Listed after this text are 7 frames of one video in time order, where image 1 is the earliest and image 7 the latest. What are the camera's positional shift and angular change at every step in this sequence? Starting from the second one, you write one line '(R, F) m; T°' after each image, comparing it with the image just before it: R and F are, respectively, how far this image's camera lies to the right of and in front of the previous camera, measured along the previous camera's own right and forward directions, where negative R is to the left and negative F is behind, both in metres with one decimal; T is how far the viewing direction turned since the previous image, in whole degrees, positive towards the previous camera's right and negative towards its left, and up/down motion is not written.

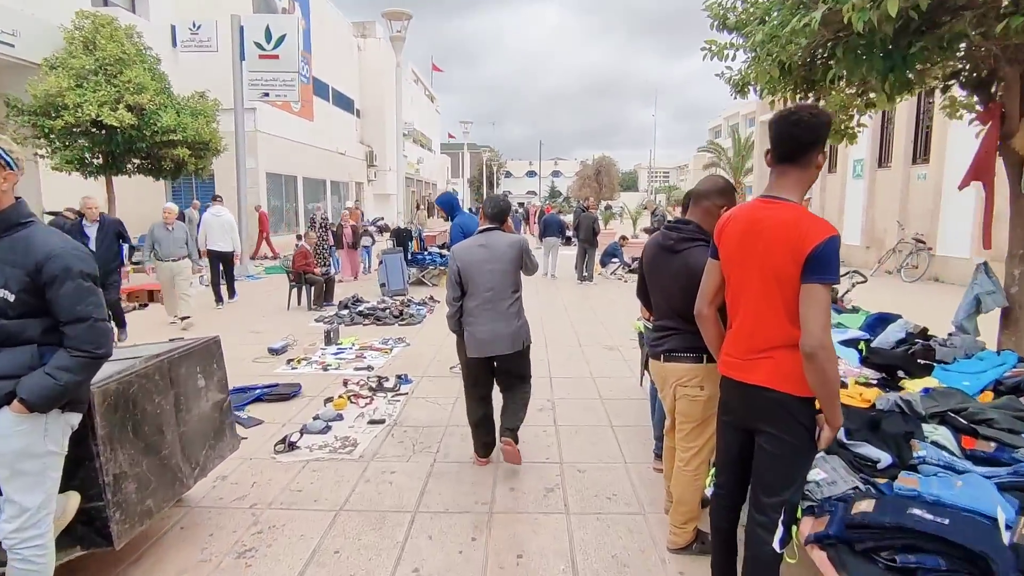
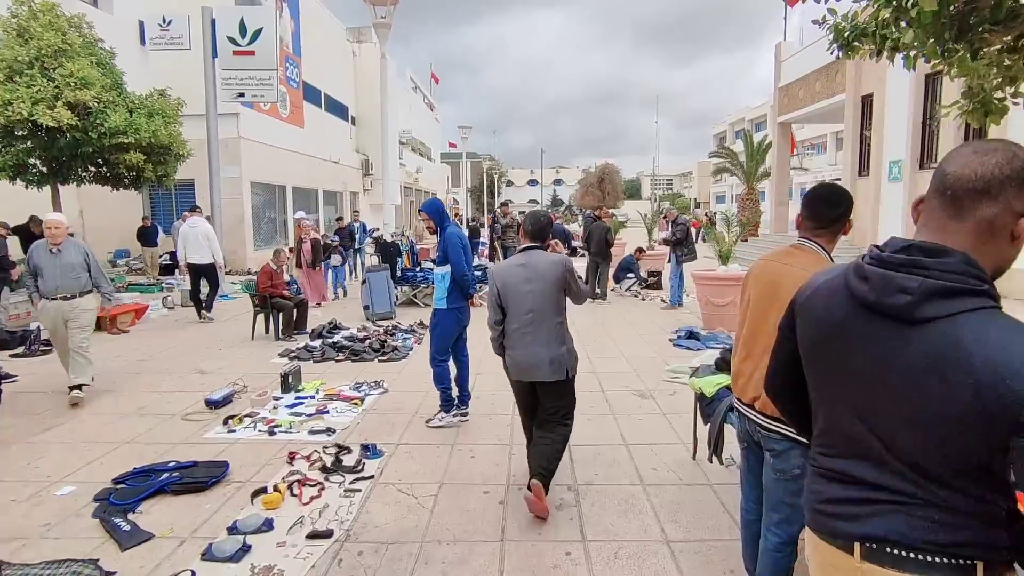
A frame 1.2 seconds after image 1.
(0.0, +1.5) m; 0°
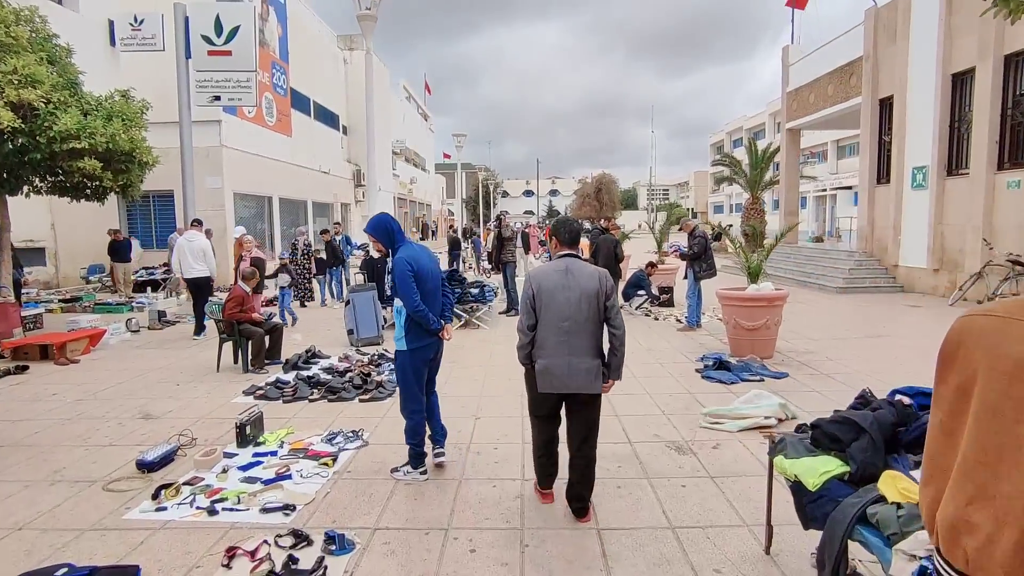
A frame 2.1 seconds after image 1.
(-0.1, +1.0) m; 0°
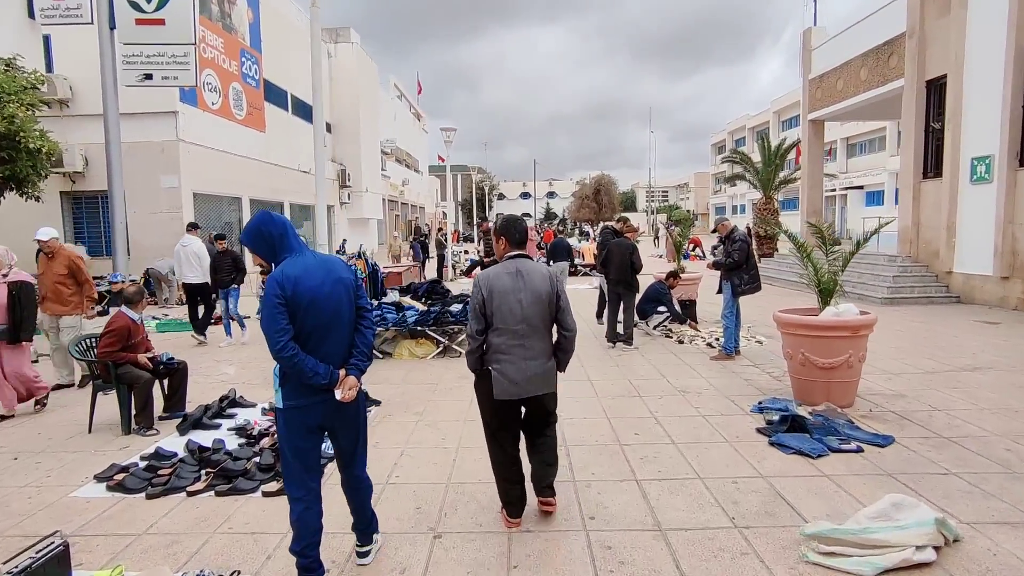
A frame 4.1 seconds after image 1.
(+0.1, +2.0) m; 0°
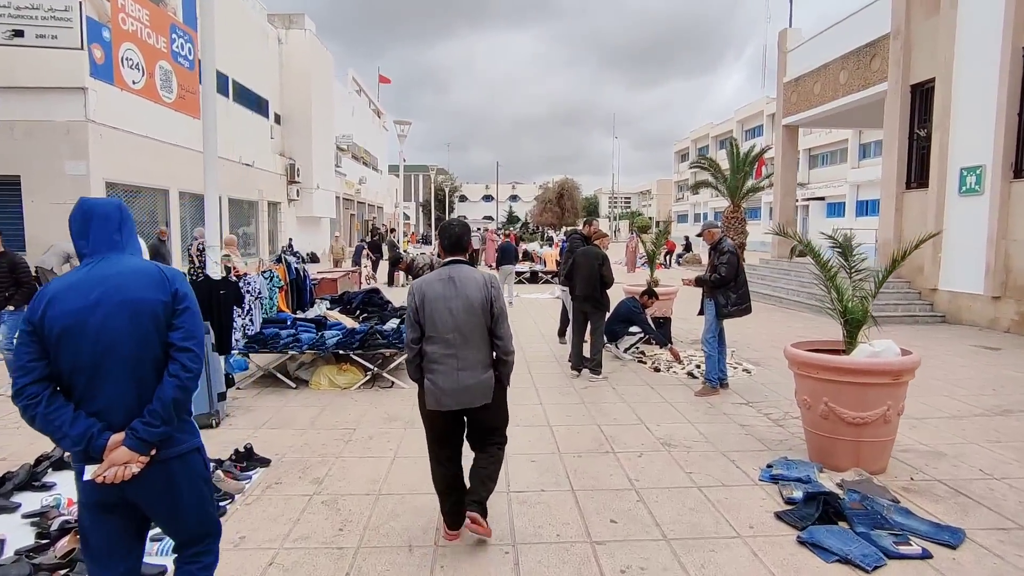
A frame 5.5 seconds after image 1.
(+0.2, +1.4) m; +4°
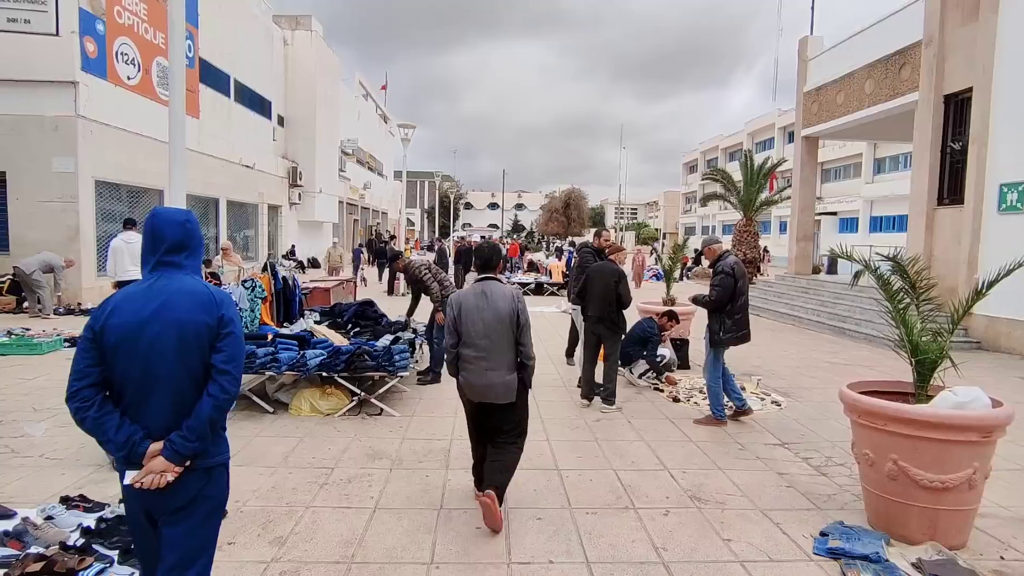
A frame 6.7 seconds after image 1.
(0.0, +0.7) m; 0°
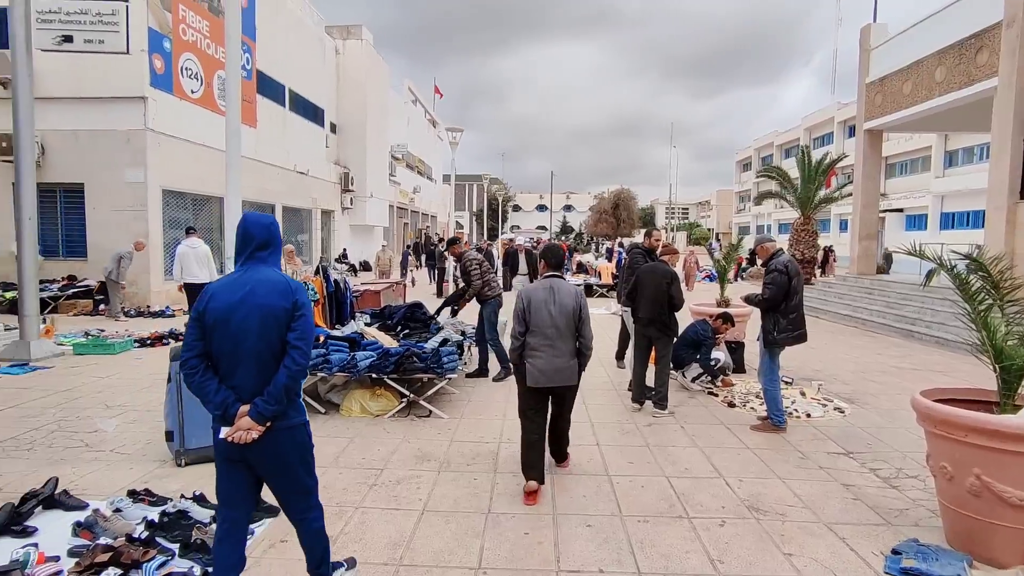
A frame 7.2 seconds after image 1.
(0.0, +0.1) m; -5°
